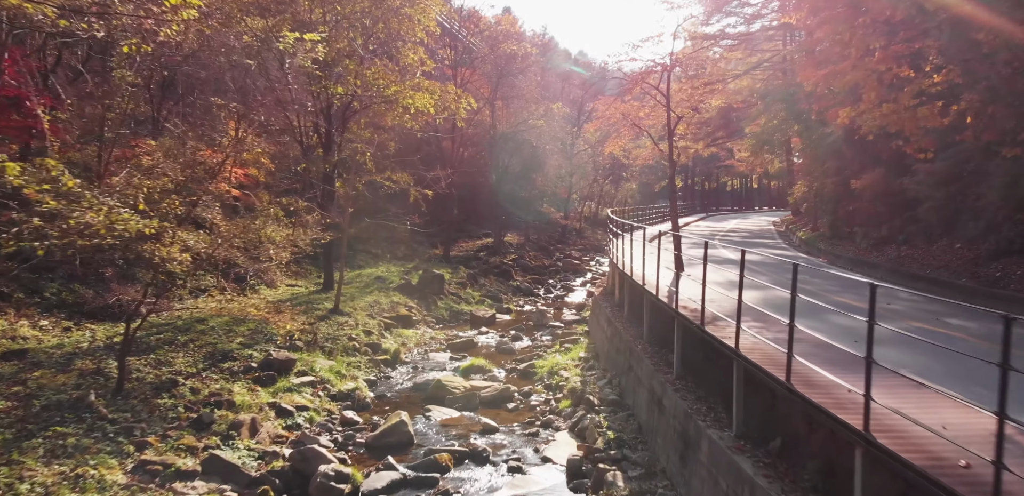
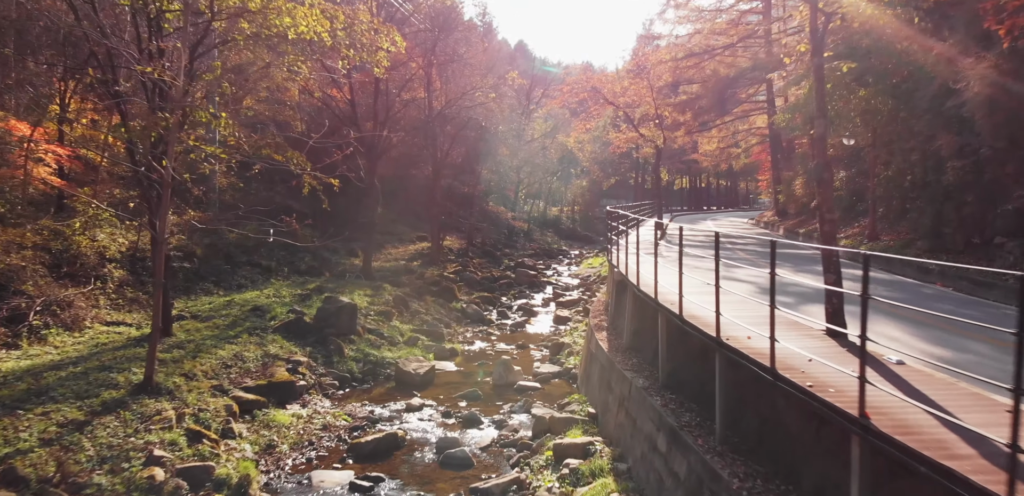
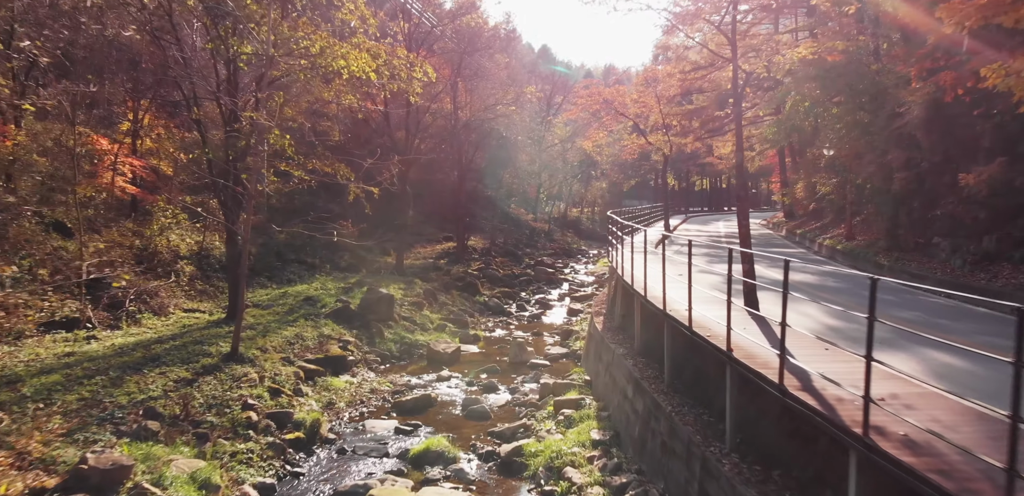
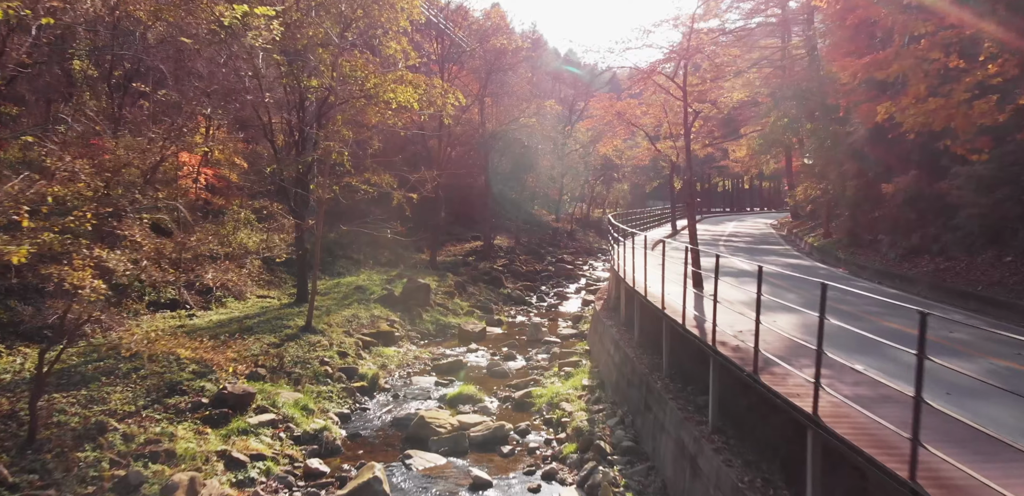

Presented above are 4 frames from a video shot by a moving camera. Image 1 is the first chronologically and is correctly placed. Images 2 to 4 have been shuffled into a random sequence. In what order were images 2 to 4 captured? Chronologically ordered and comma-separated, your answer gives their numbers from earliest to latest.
4, 3, 2
